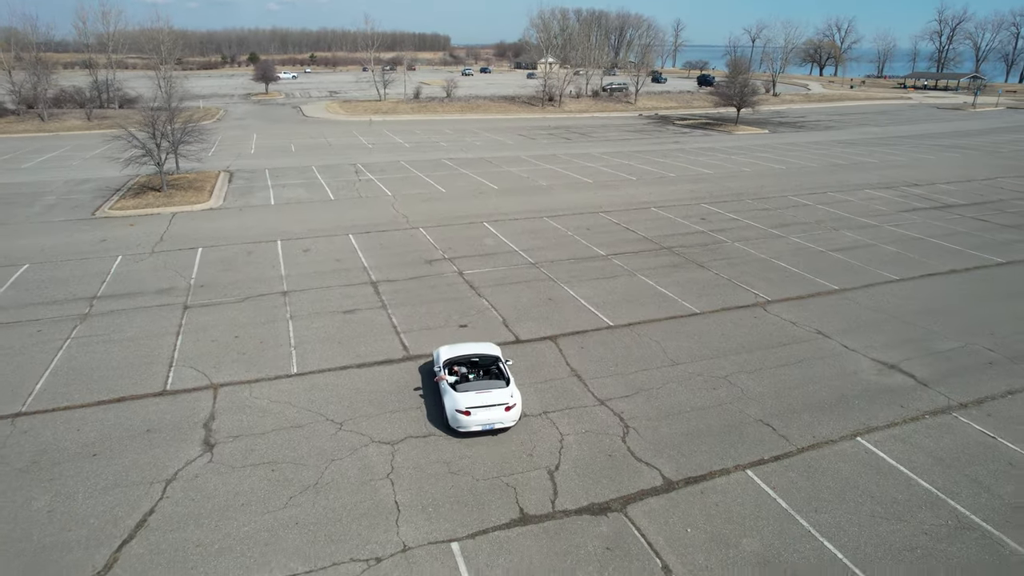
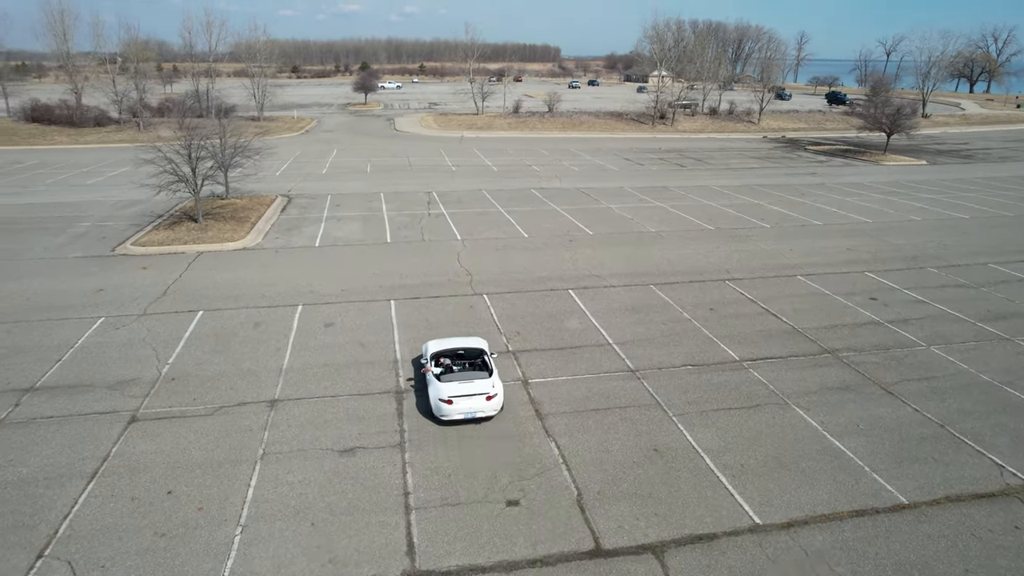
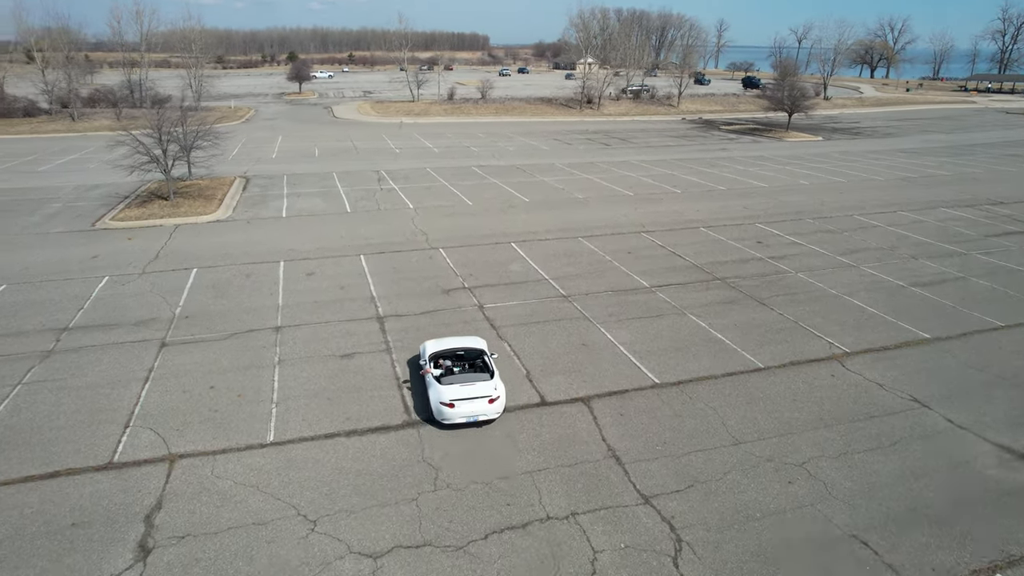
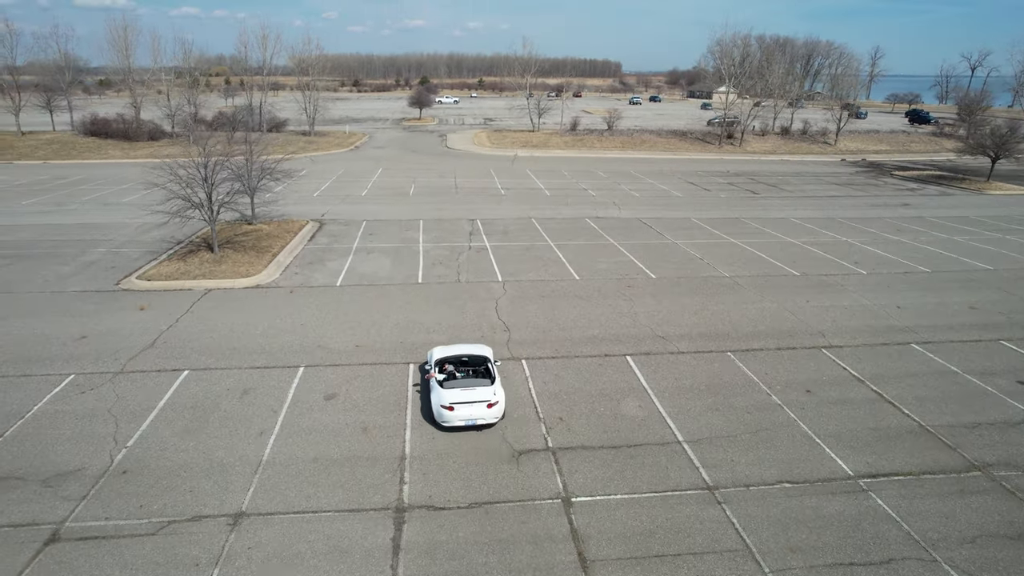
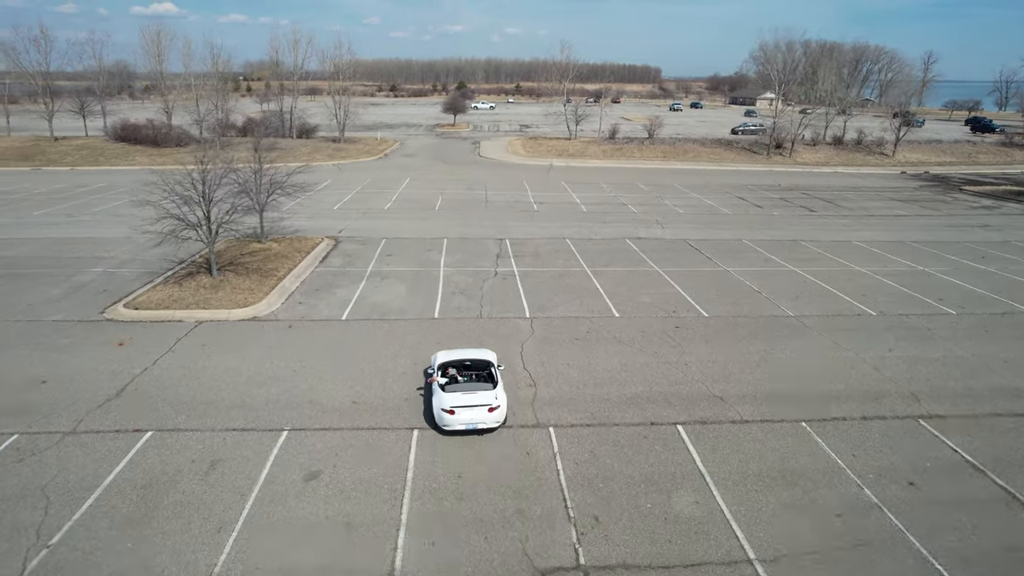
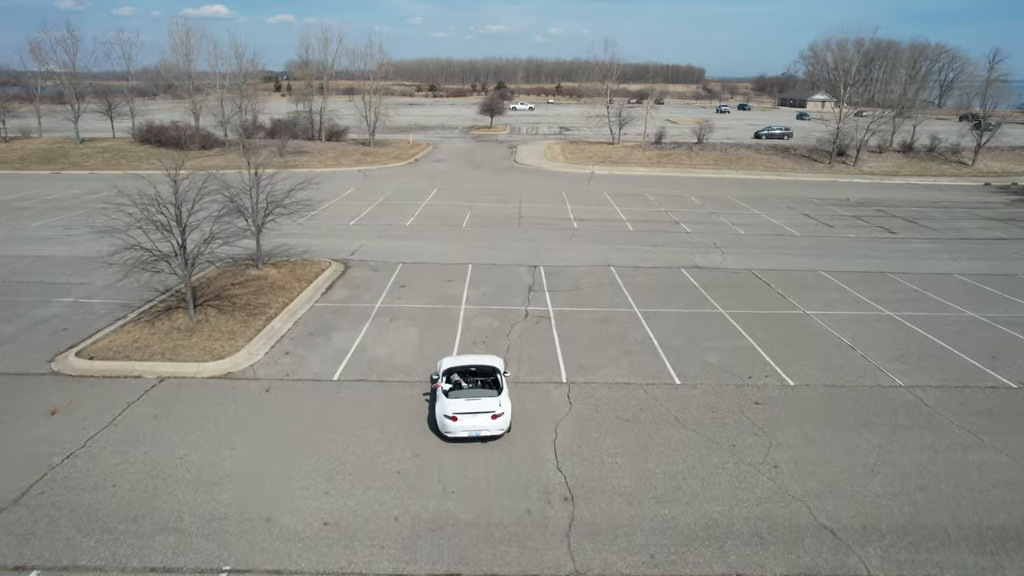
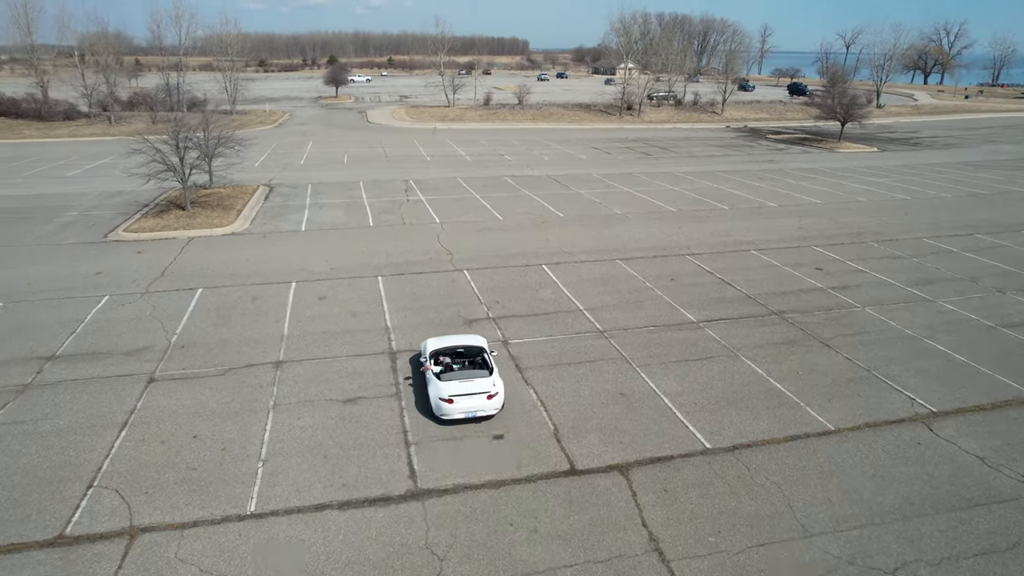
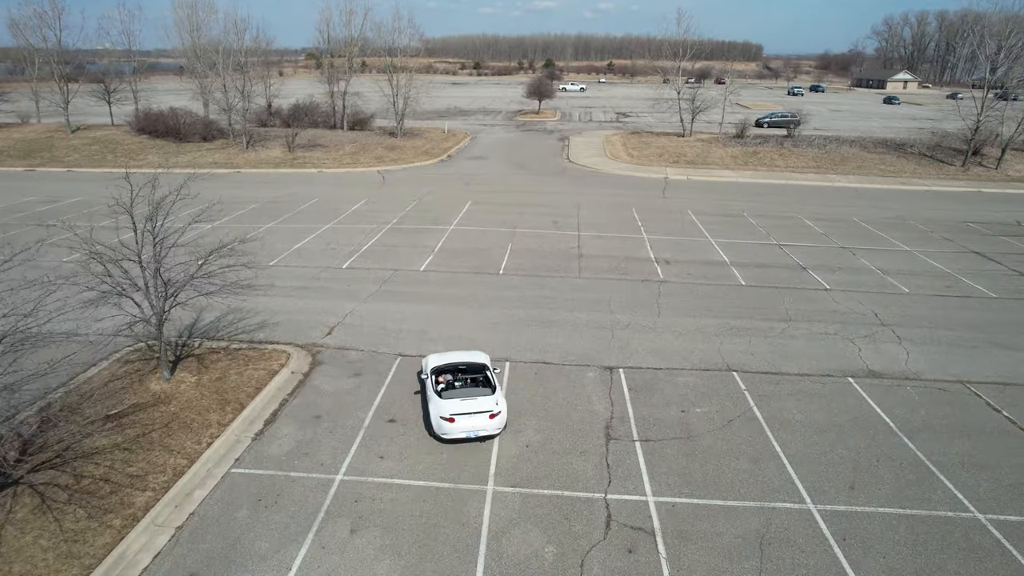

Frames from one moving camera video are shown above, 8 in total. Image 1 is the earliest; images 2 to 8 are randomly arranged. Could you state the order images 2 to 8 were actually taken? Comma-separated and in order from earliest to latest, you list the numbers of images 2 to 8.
3, 7, 2, 4, 5, 6, 8
